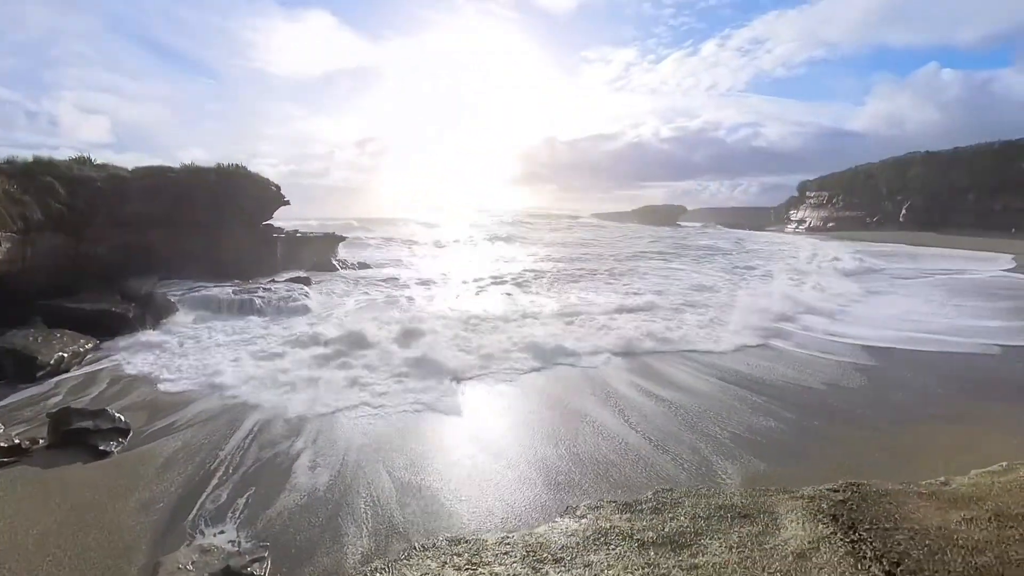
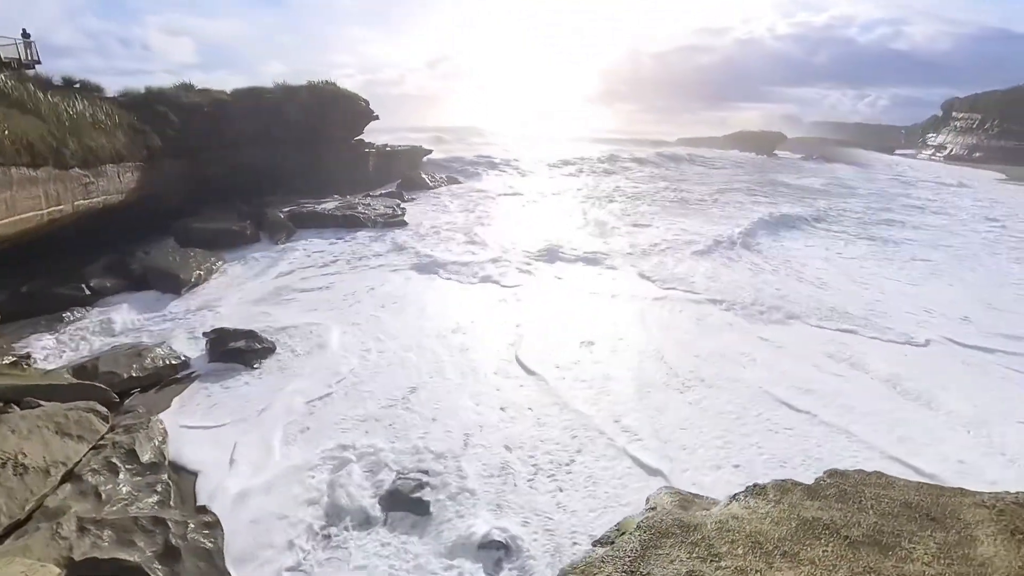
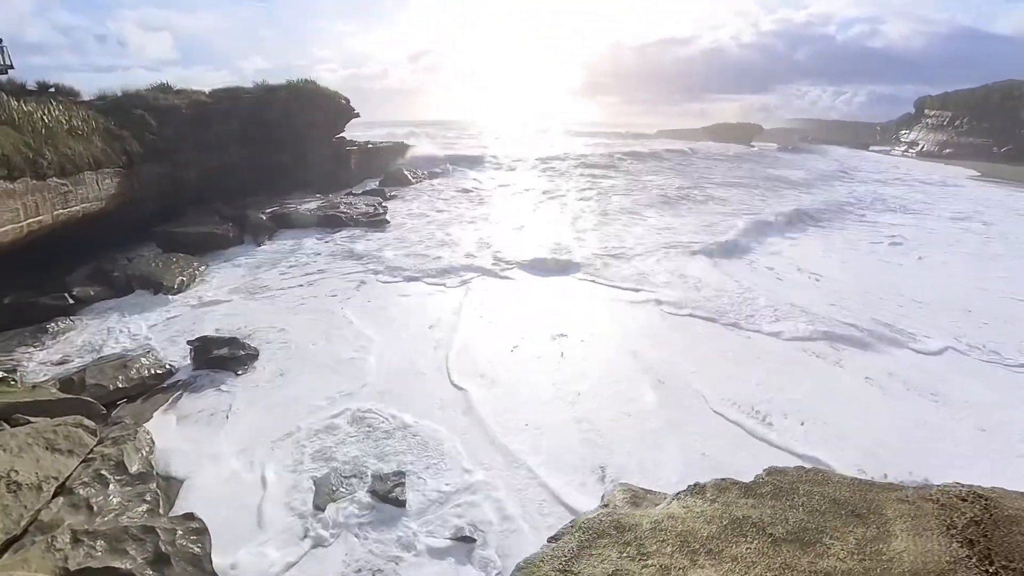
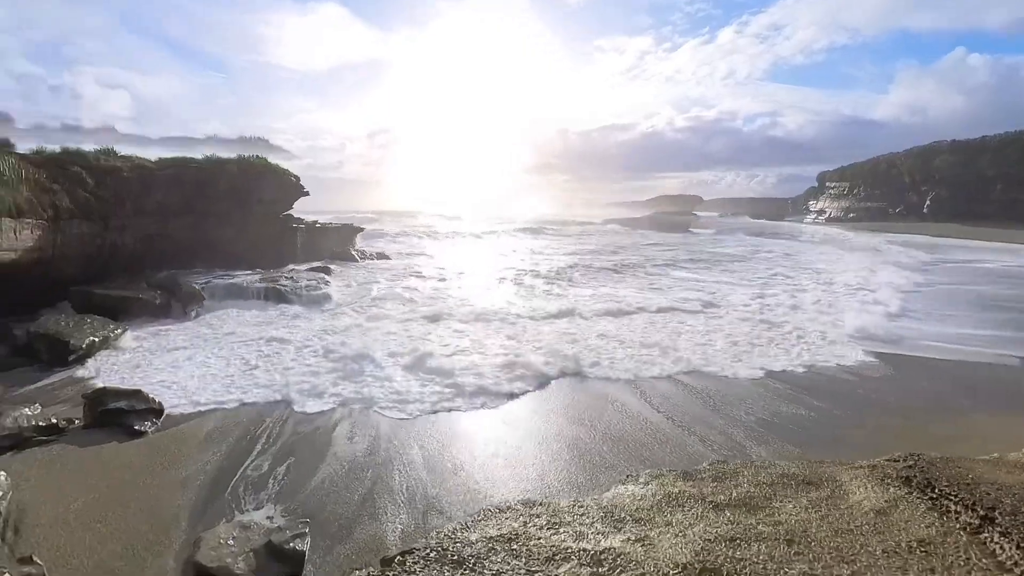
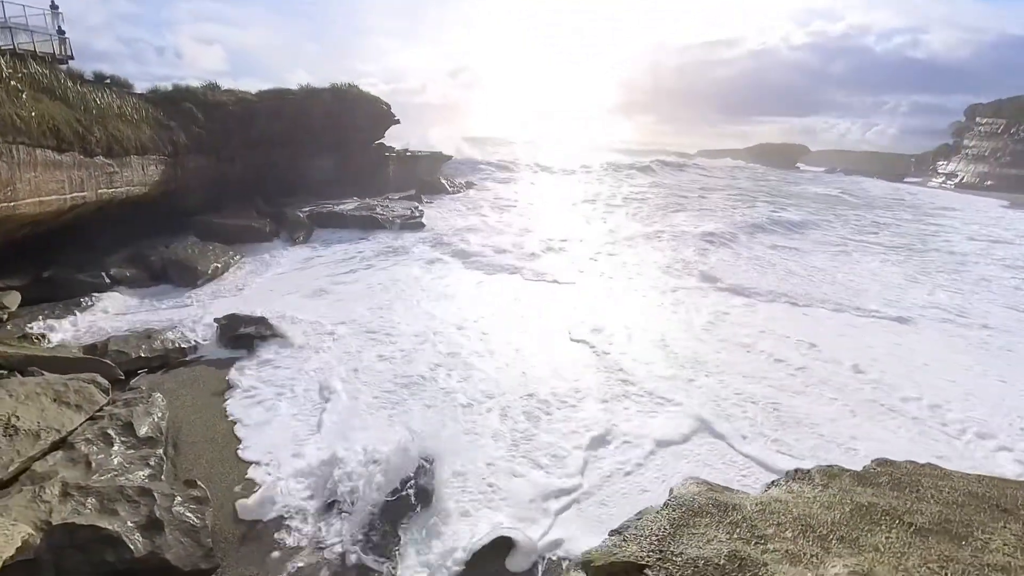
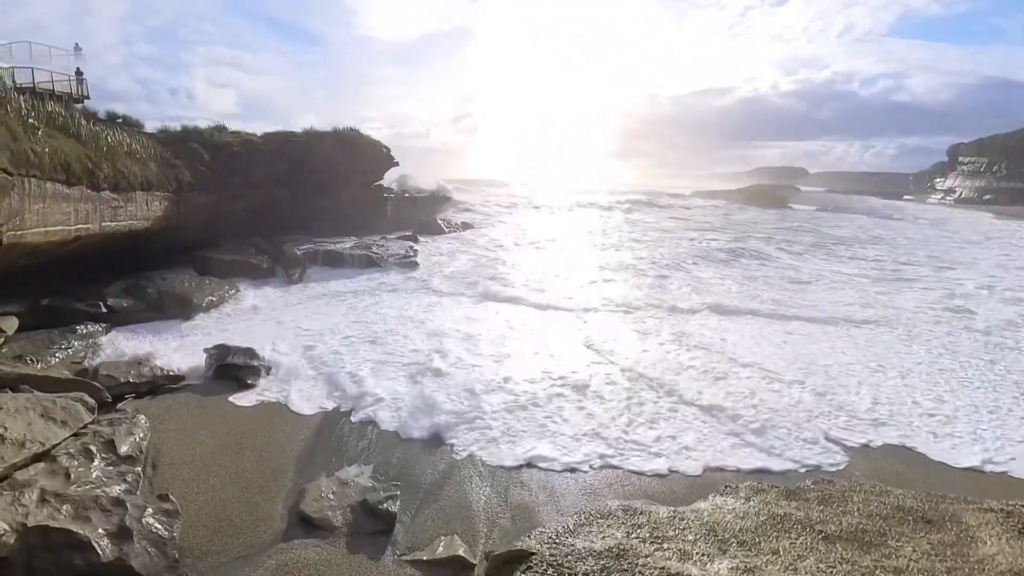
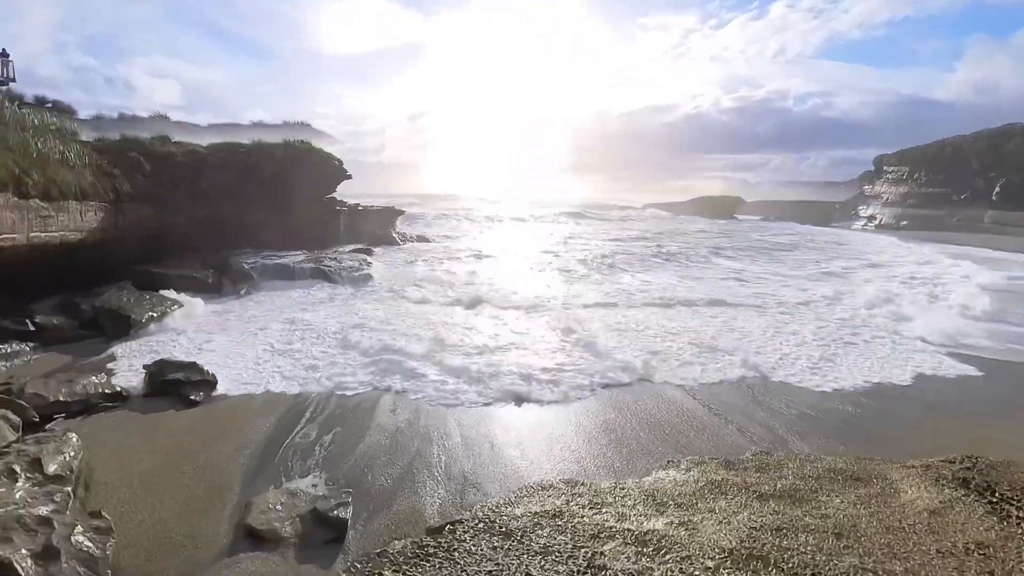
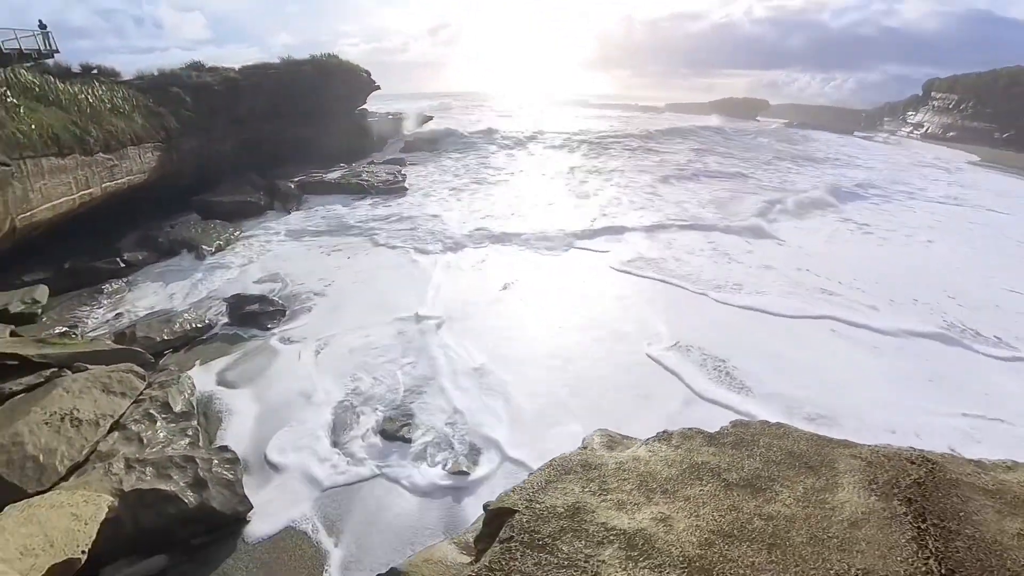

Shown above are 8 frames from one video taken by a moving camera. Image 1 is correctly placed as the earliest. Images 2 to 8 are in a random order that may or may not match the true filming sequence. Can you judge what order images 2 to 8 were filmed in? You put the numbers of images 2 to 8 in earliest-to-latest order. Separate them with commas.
4, 7, 6, 5, 2, 3, 8
